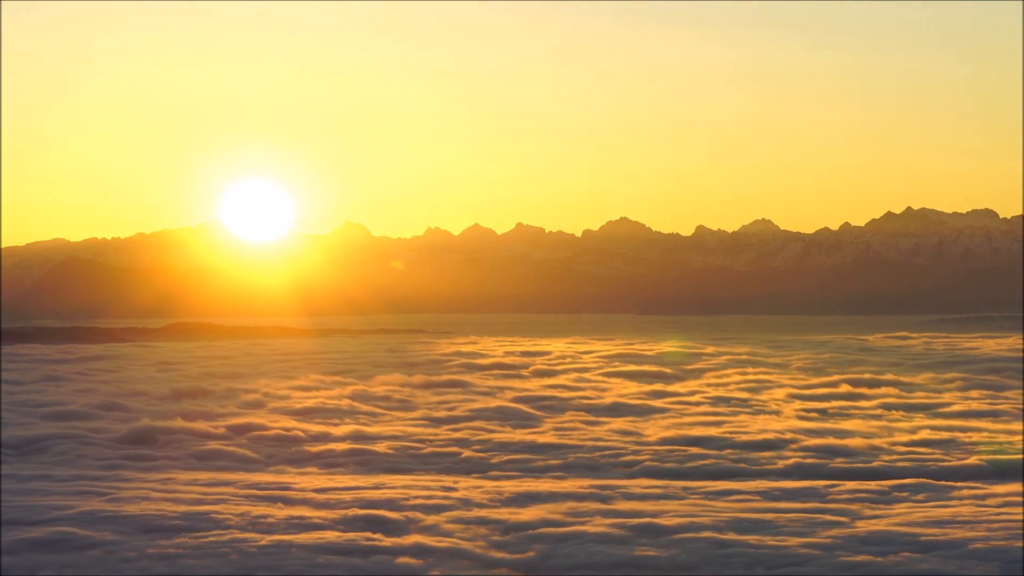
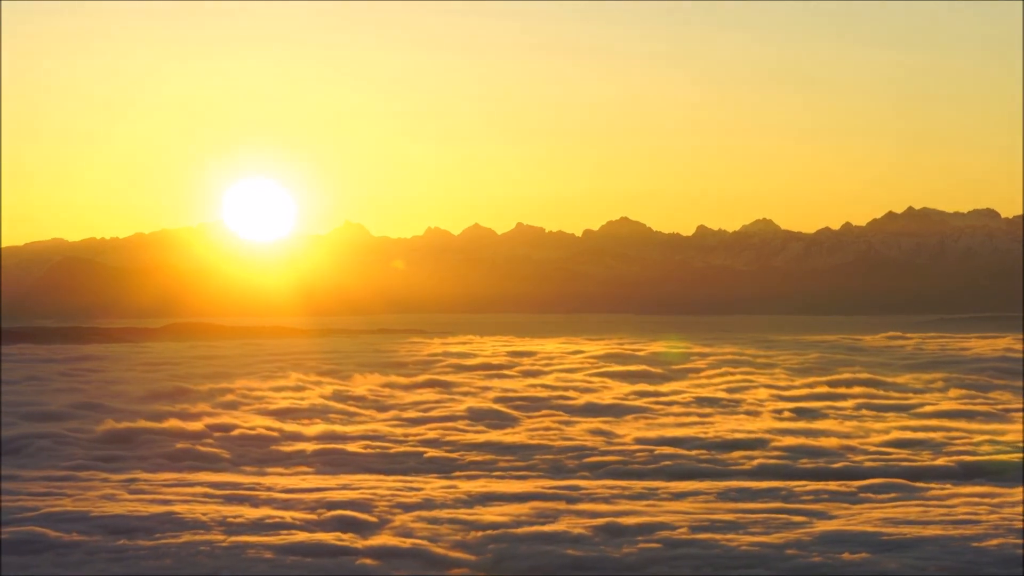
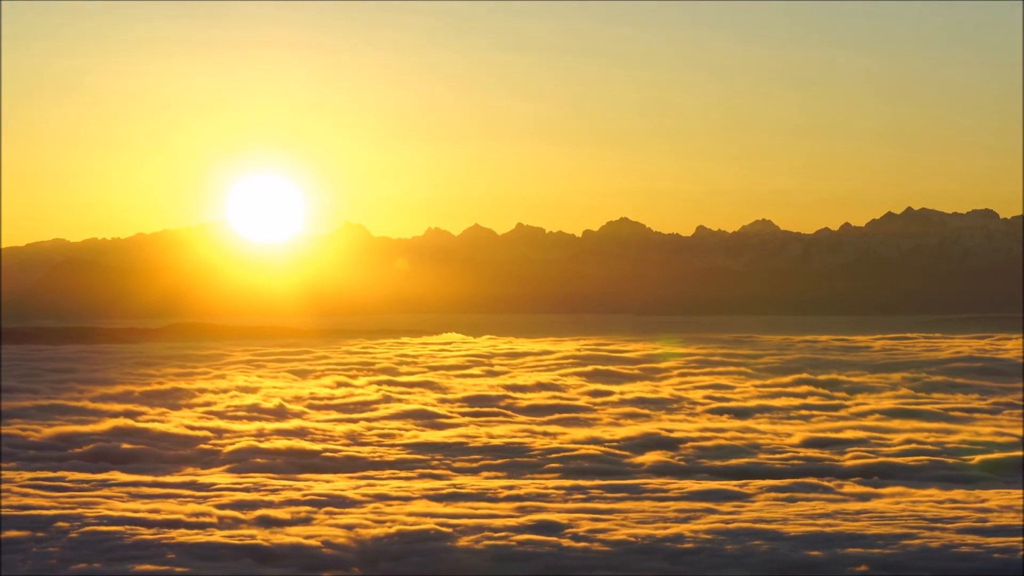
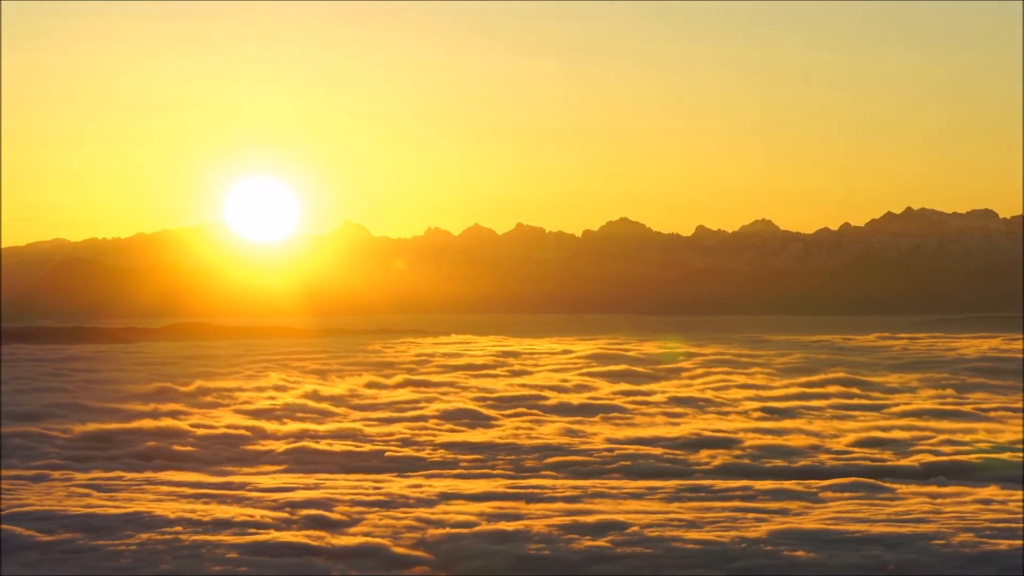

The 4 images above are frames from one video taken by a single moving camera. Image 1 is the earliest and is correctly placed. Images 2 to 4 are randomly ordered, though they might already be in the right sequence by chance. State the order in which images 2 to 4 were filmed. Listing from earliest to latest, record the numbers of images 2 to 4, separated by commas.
2, 4, 3
